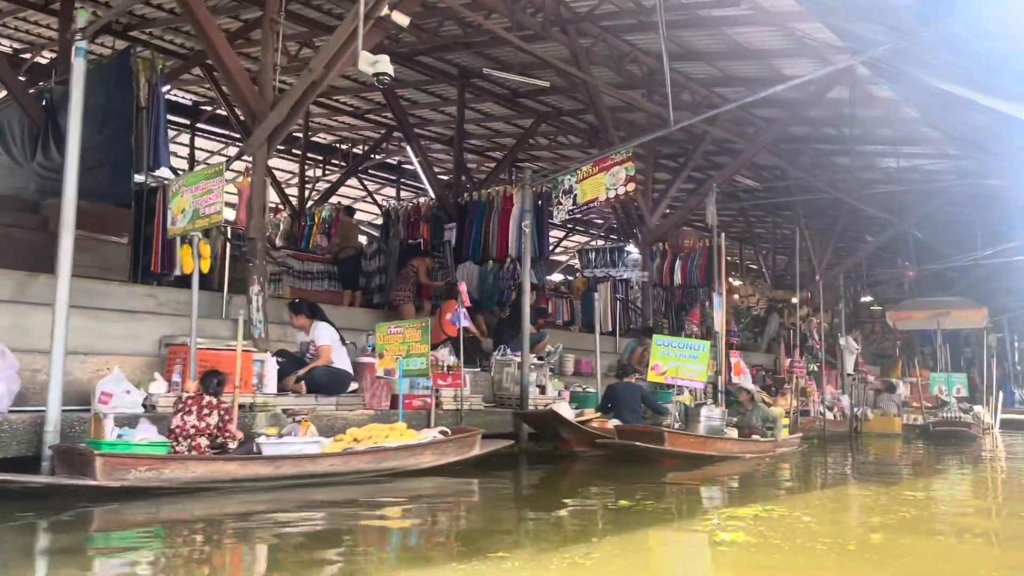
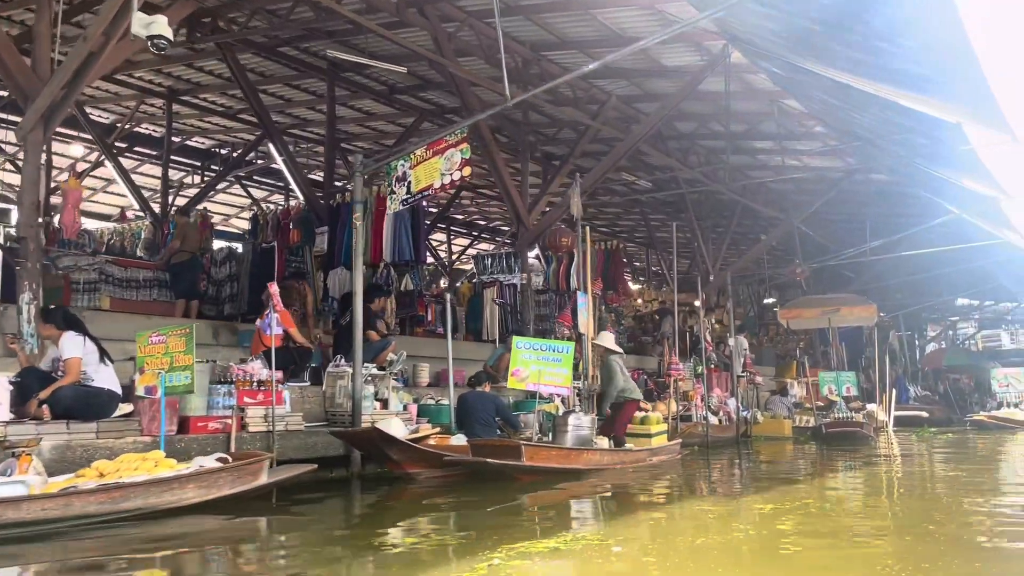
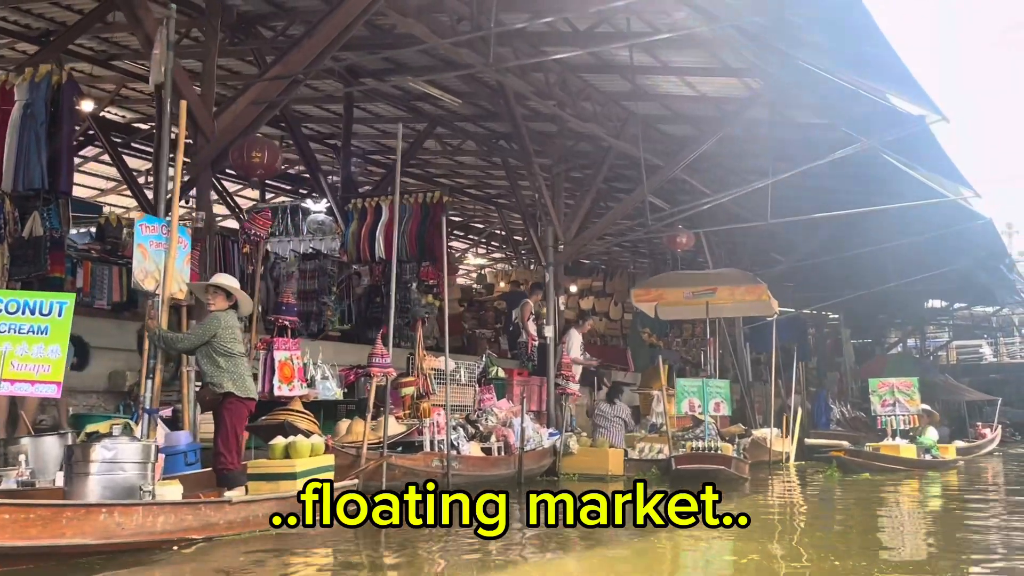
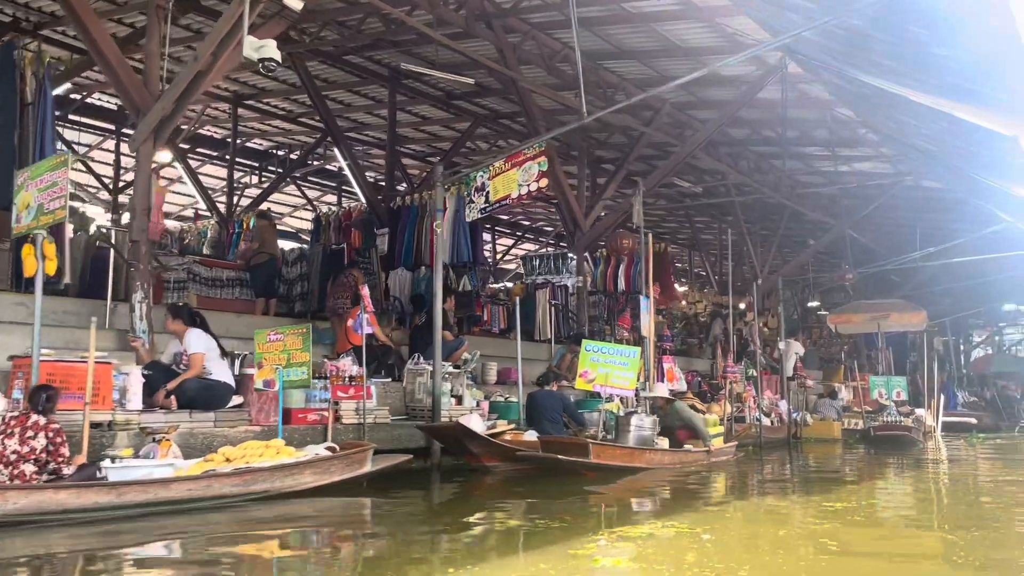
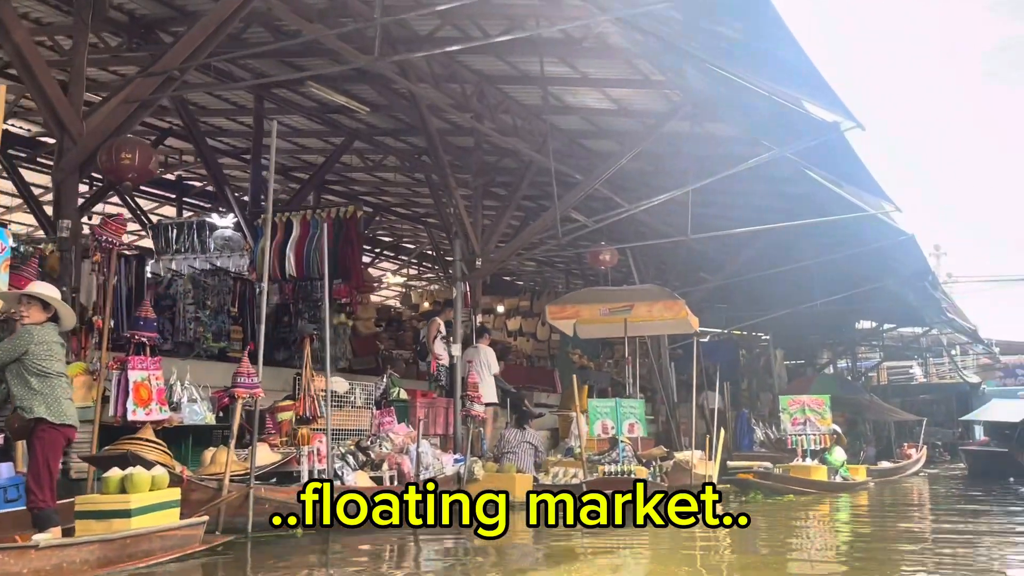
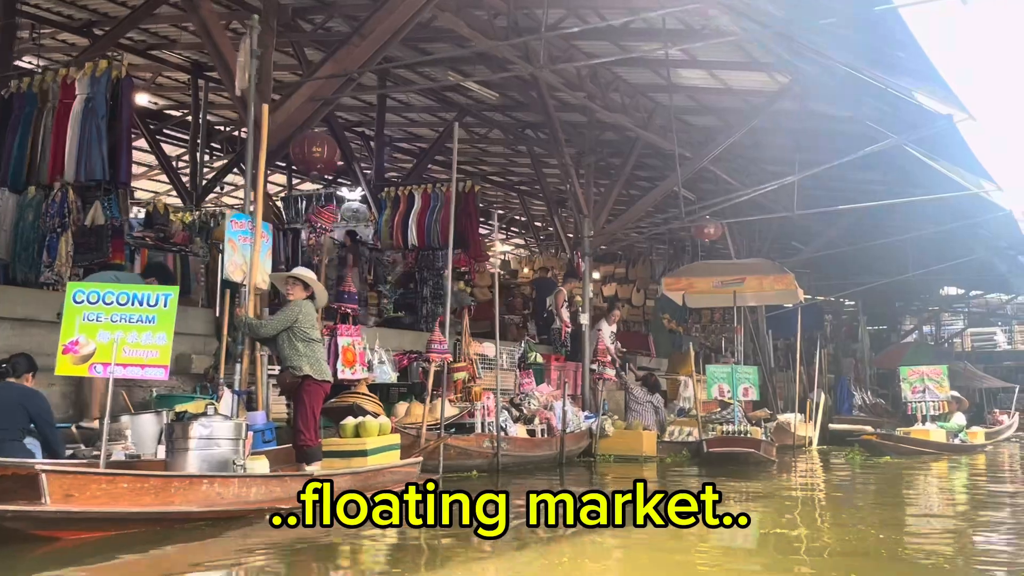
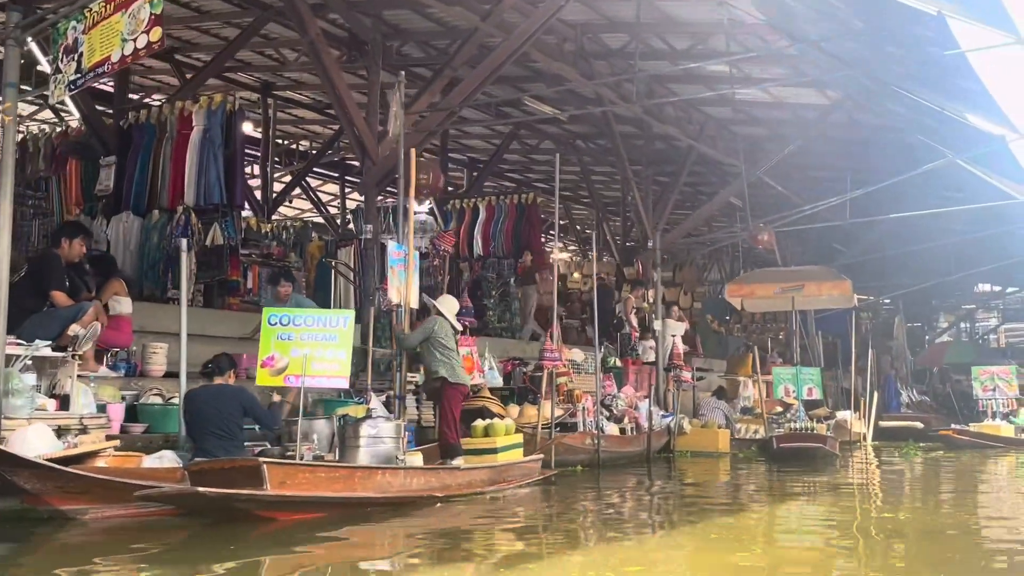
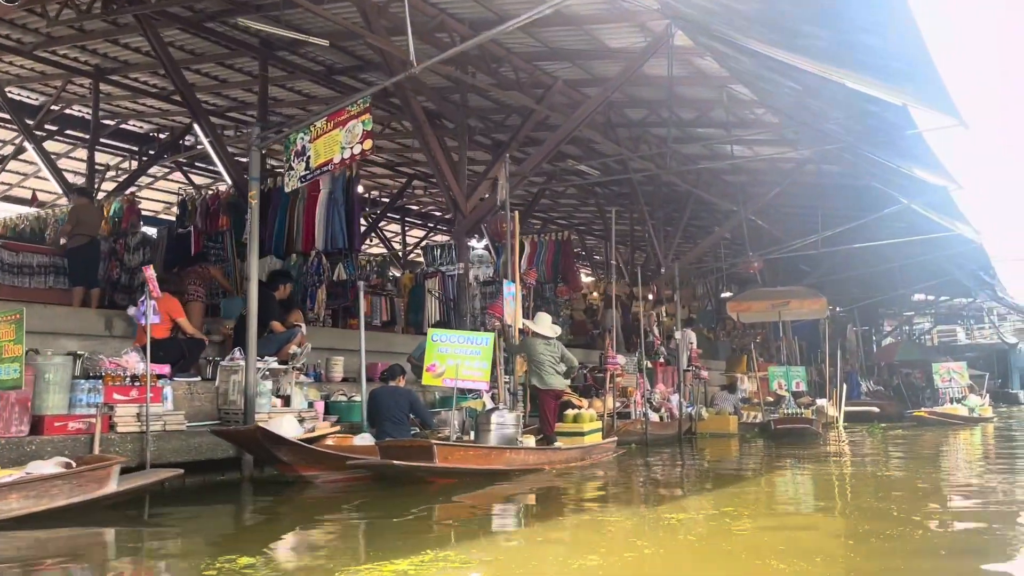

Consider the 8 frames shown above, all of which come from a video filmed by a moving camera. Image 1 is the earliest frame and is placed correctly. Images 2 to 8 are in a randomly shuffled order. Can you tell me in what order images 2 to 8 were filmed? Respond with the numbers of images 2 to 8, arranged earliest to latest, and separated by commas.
4, 2, 8, 7, 6, 3, 5
